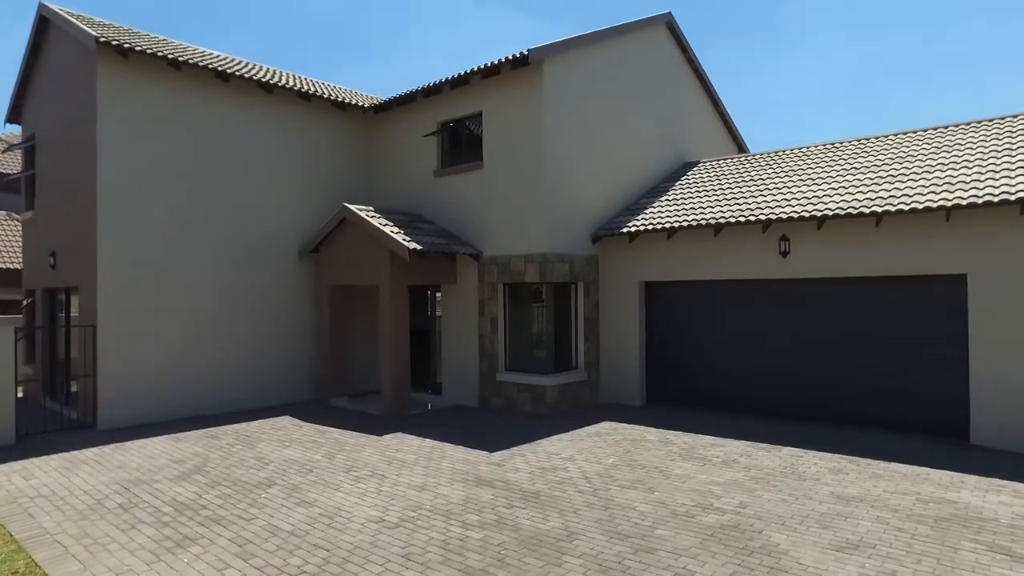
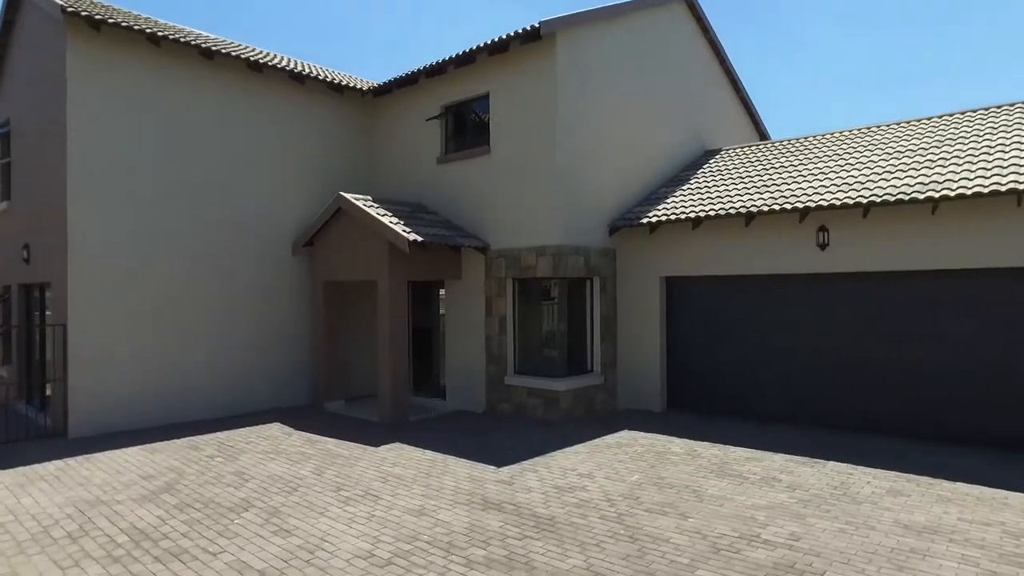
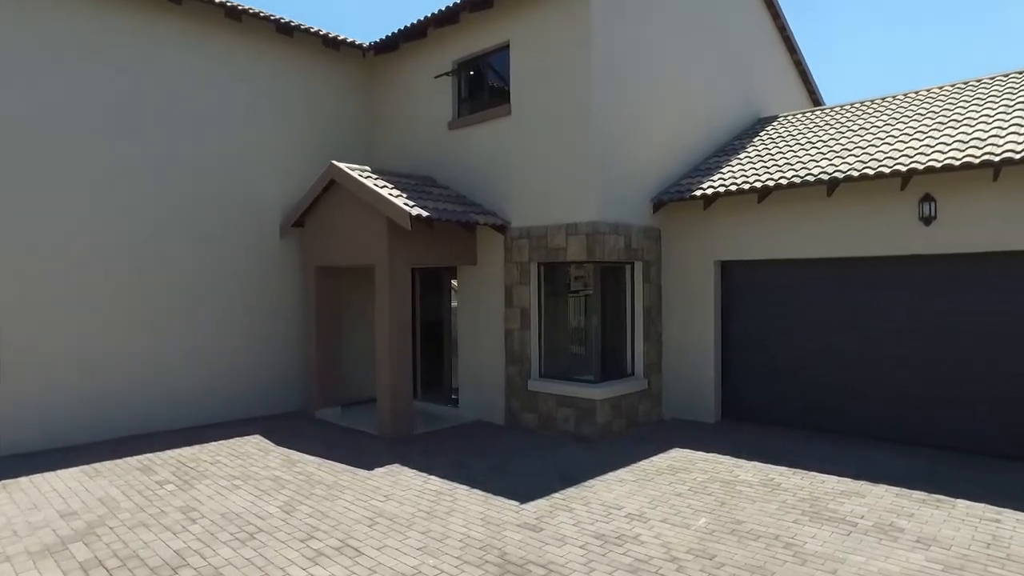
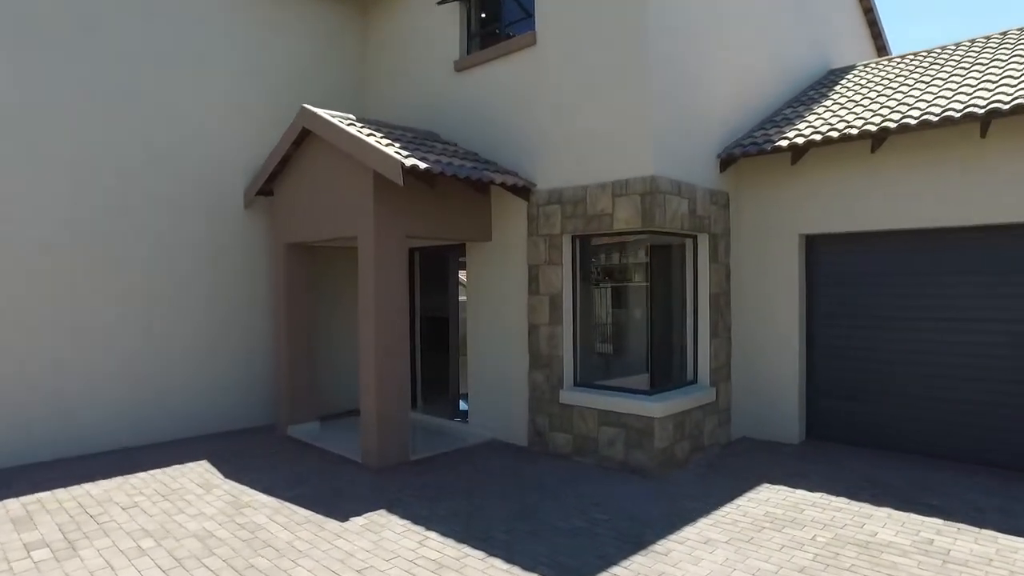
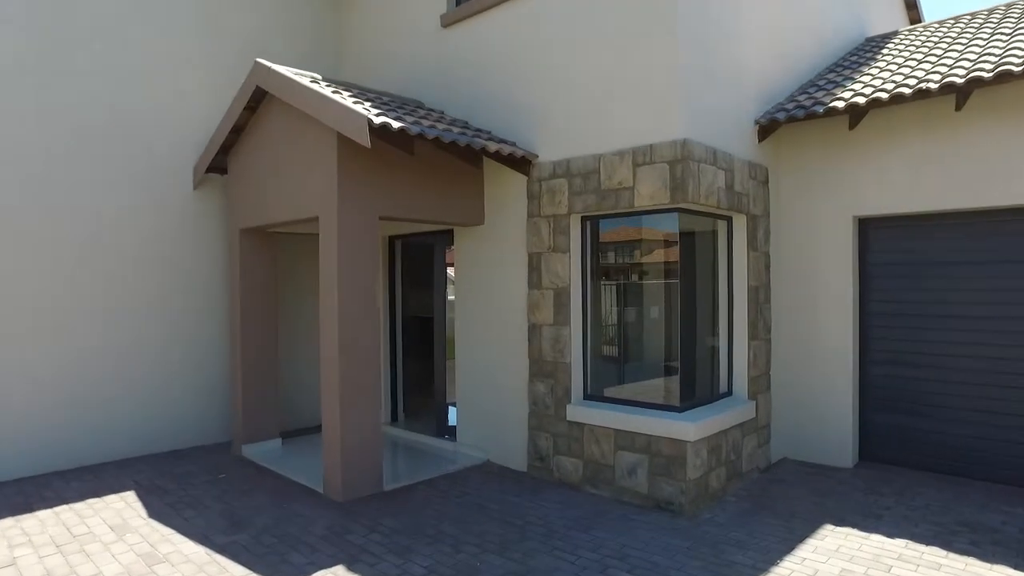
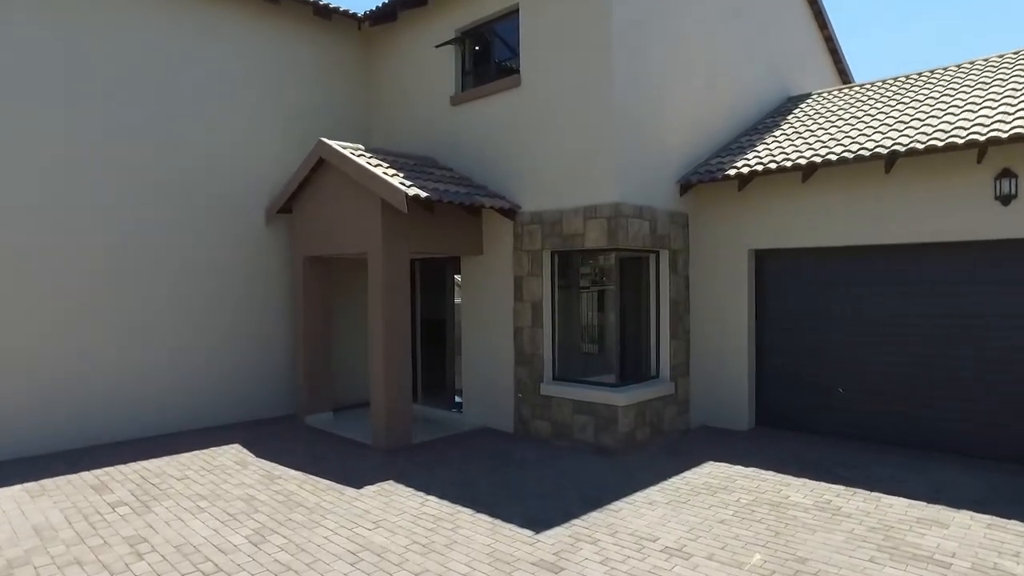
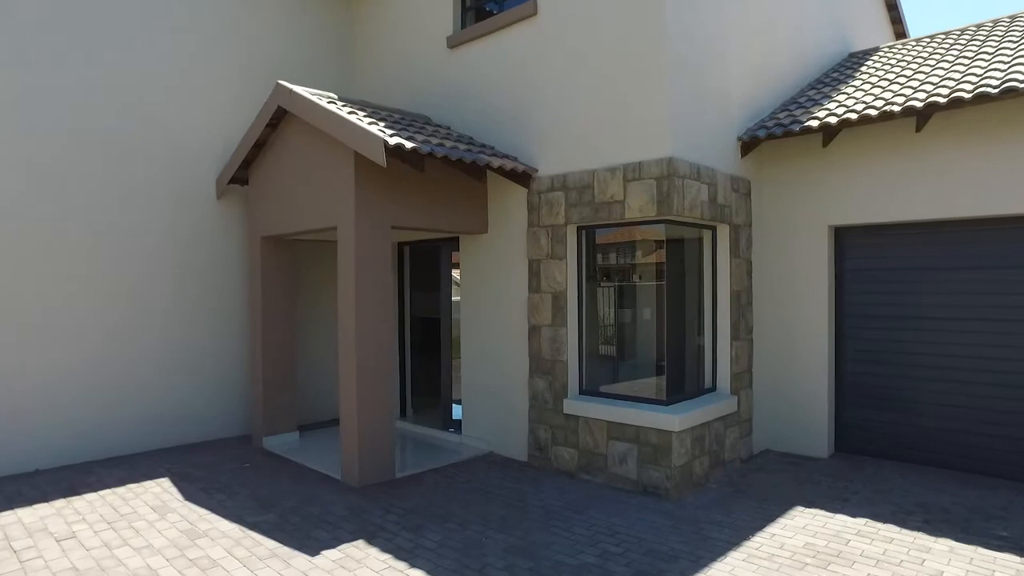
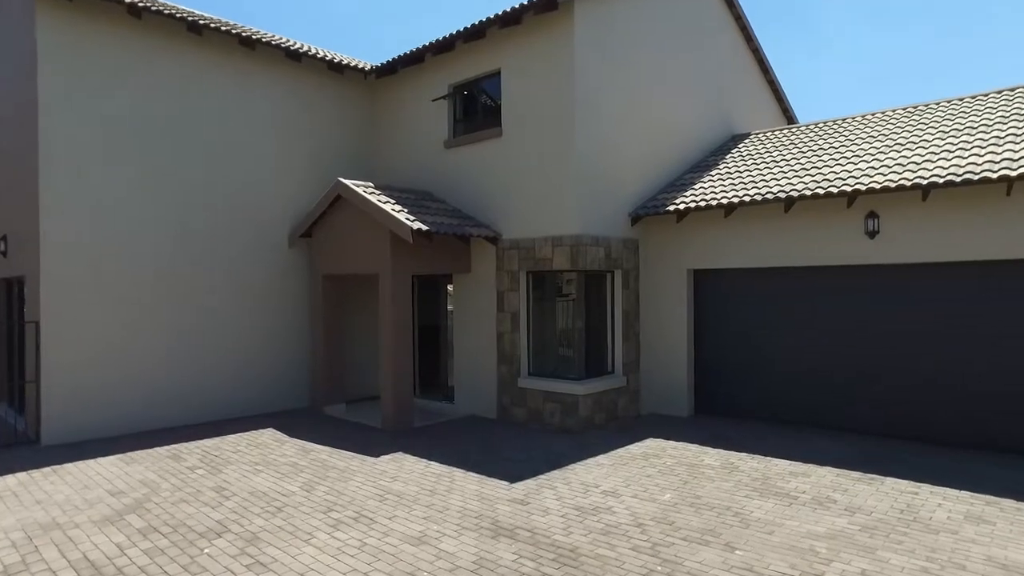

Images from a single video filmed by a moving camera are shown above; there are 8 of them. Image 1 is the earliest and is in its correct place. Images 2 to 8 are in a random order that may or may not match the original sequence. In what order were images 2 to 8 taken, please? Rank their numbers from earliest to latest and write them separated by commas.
2, 8, 3, 6, 4, 7, 5
